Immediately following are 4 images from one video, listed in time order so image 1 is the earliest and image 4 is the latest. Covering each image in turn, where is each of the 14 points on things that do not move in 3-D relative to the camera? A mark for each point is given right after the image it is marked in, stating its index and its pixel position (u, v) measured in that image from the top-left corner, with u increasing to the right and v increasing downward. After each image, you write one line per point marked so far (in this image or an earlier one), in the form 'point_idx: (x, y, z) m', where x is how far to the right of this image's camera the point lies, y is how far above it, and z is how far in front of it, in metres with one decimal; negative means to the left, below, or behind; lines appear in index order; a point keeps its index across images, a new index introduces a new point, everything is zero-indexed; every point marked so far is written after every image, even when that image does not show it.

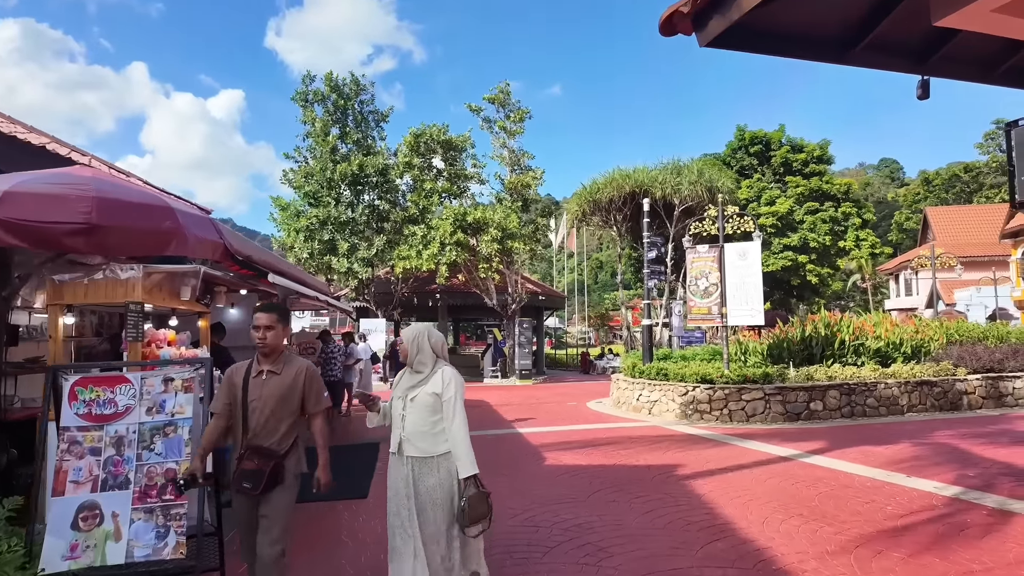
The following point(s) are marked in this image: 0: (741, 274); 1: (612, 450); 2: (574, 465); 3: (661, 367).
0: (+4.8, +0.3, +12.5) m
1: (+1.4, -2.3, +8.6) m
2: (+0.8, -2.3, +7.8) m
3: (+3.2, -1.7, +12.9) m
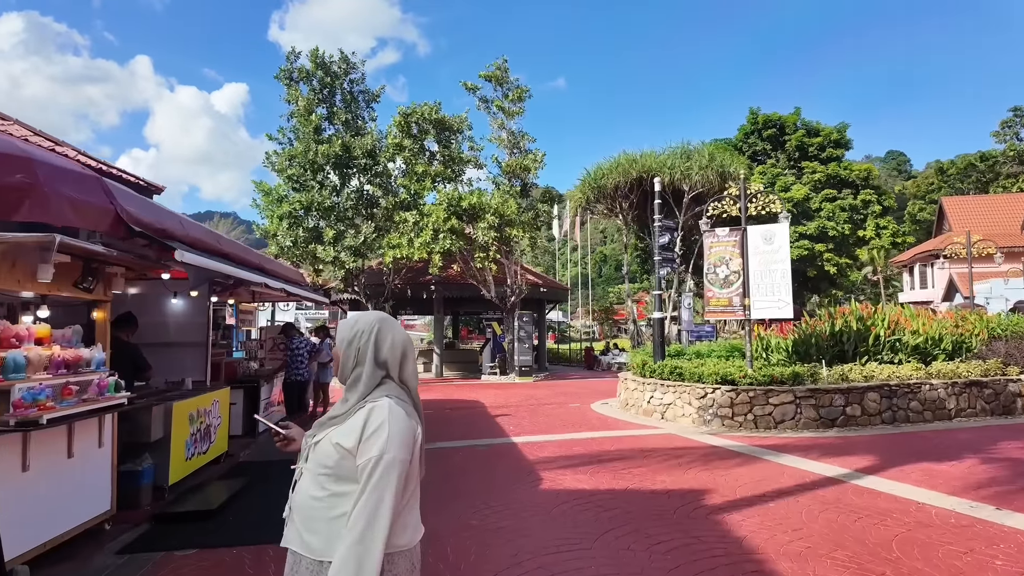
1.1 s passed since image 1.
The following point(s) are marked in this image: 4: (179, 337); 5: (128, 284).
0: (+4.7, +0.5, +11.0) m
1: (+1.3, -2.2, +7.1) m
2: (+0.7, -2.2, +6.4) m
3: (+3.1, -1.5, +11.4) m
4: (-4.6, -0.7, +8.2) m
5: (-5.2, +0.1, +8.0) m
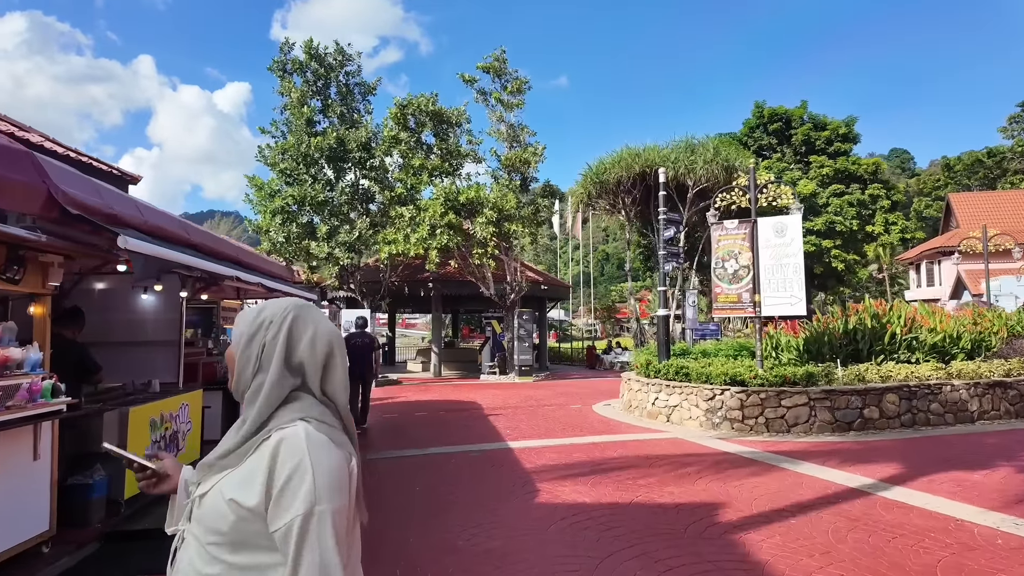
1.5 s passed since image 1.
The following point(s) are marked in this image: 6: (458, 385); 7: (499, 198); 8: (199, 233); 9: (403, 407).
0: (+4.7, +0.6, +10.4) m
1: (+1.3, -2.1, +6.5) m
2: (+0.6, -2.1, +5.8) m
3: (+3.1, -1.4, +10.9) m
4: (-4.6, -0.6, +7.6) m
5: (-5.2, +0.1, +7.4) m
6: (-1.7, -3.1, +18.6) m
7: (-0.4, +2.9, +19.1) m
8: (-3.8, +0.7, +7.2) m
9: (-2.5, -2.7, +13.6) m
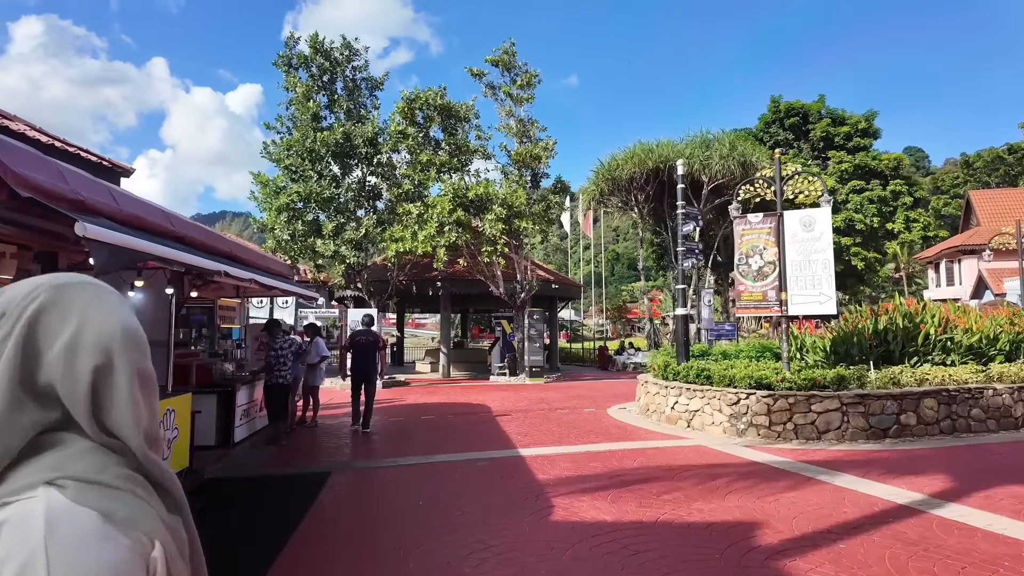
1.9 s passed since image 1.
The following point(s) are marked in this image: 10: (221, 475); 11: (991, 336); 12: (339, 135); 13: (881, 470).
0: (+4.9, +0.6, +9.8) m
1: (+1.4, -2.0, +6.0) m
2: (+0.7, -2.0, +5.2) m
3: (+3.3, -1.4, +10.3) m
4: (-4.5, -0.6, +7.1) m
5: (-5.1, +0.2, +7.0) m
6: (-1.4, -3.0, +18.0) m
7: (-0.1, +2.9, +18.5) m
8: (-3.7, +0.7, +6.7) m
9: (-2.3, -2.7, +13.1) m
10: (-3.5, -2.3, +7.2) m
11: (+9.4, -0.9, +11.6) m
12: (-5.4, +4.8, +18.4) m
13: (+4.4, -2.2, +7.1) m
